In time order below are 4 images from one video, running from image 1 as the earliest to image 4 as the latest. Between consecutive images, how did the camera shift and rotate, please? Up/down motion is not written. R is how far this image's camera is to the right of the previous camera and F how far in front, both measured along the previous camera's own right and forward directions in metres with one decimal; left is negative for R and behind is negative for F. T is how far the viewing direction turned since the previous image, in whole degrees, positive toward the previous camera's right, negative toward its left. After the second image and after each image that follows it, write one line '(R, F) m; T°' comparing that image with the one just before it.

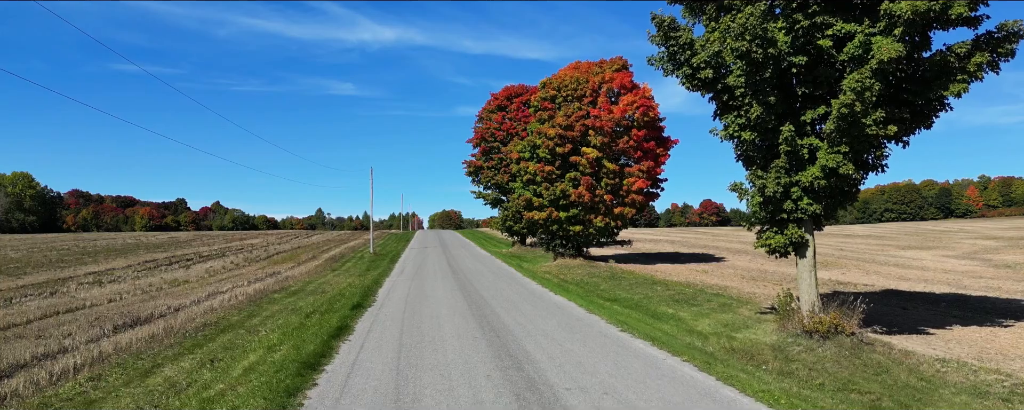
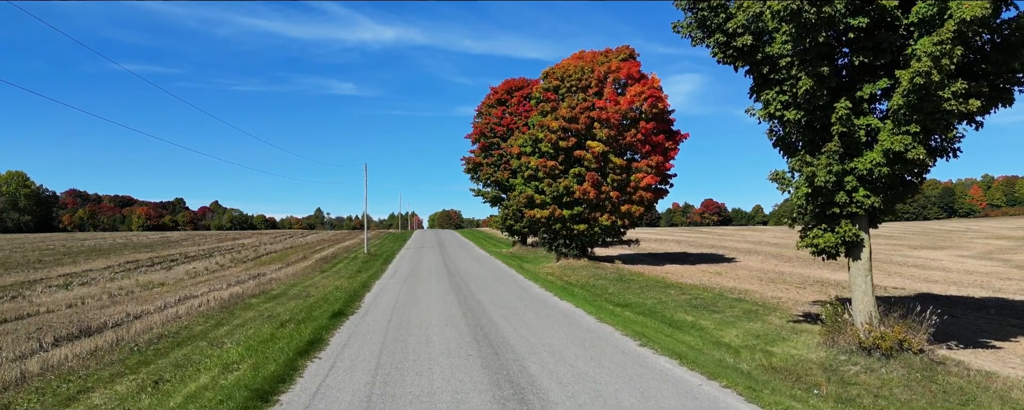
(0.0, +1.4) m; 0°
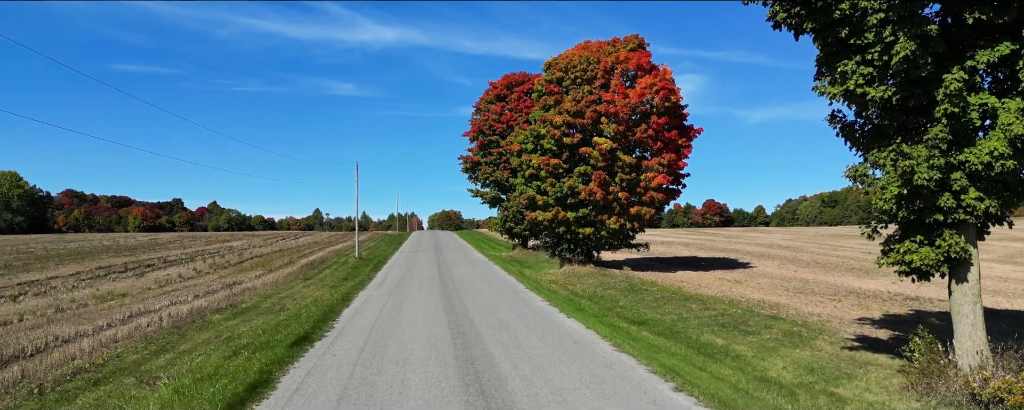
(0.0, +1.8) m; 0°
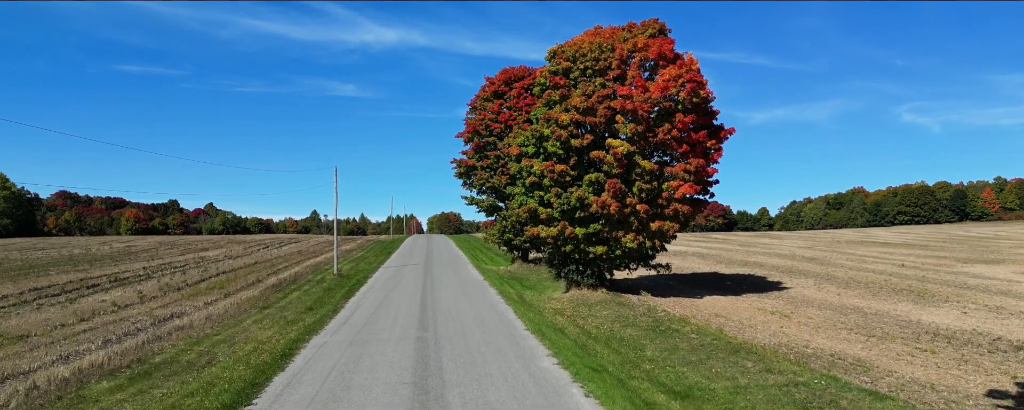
(+0.1, +3.4) m; 0°
